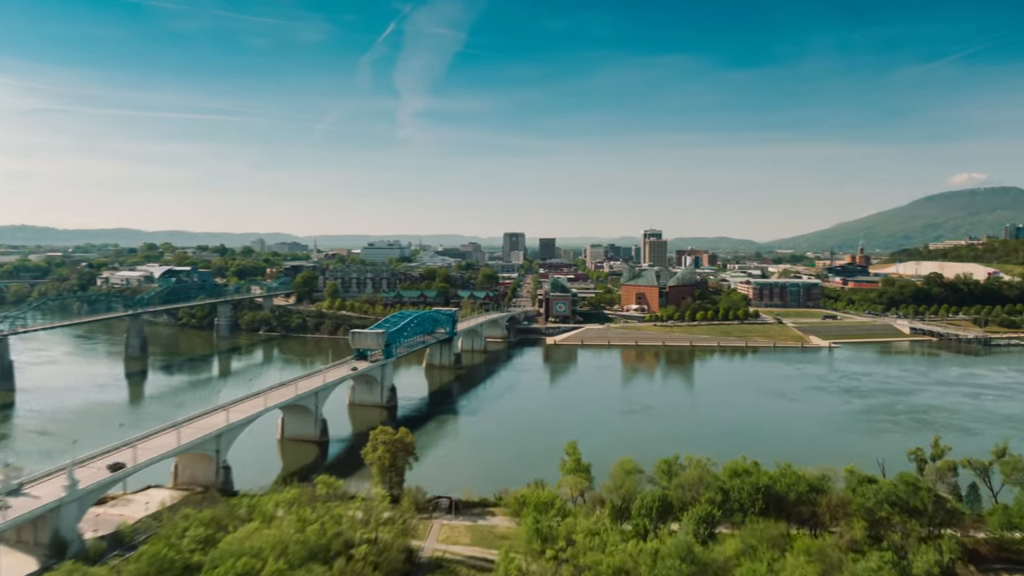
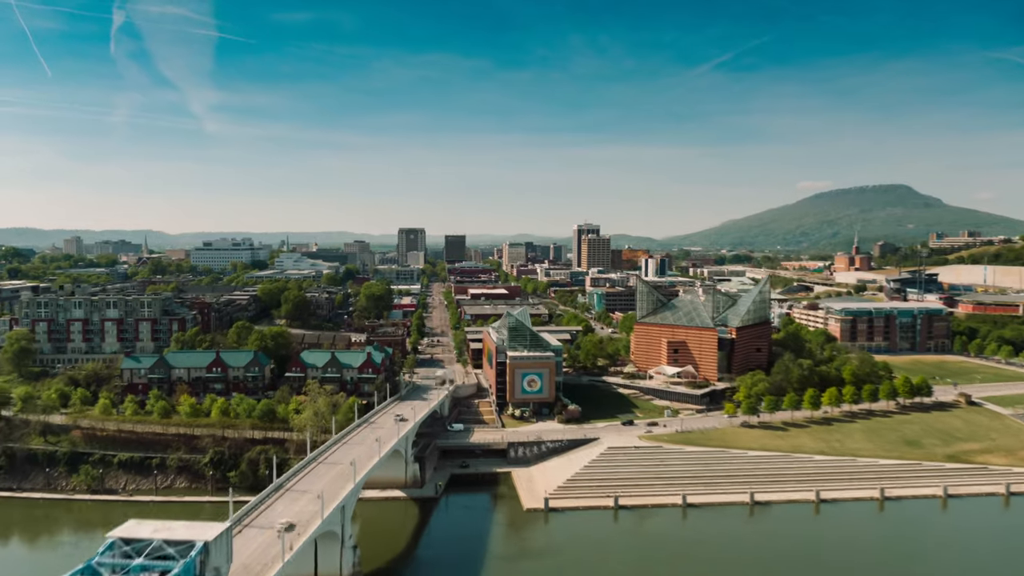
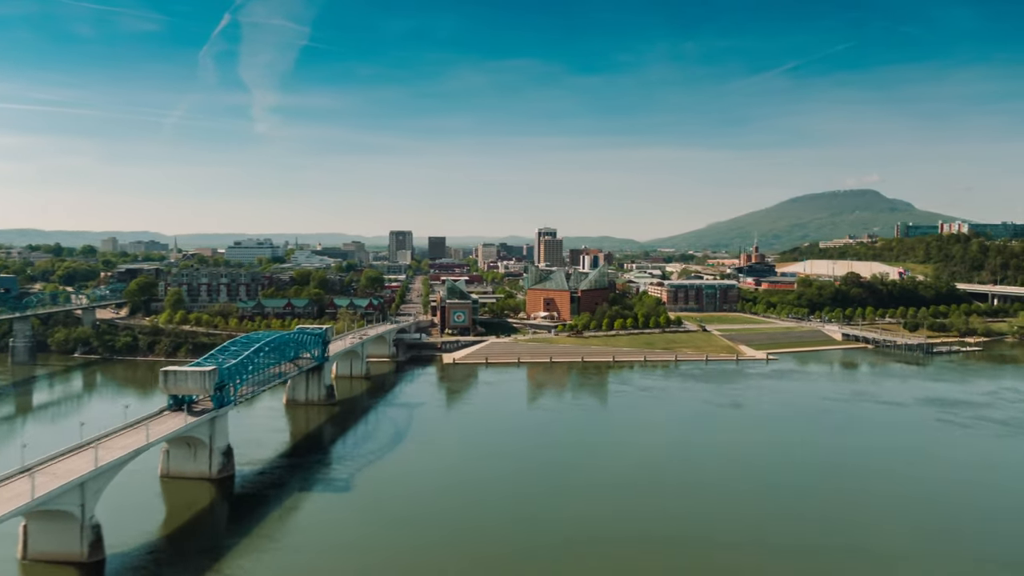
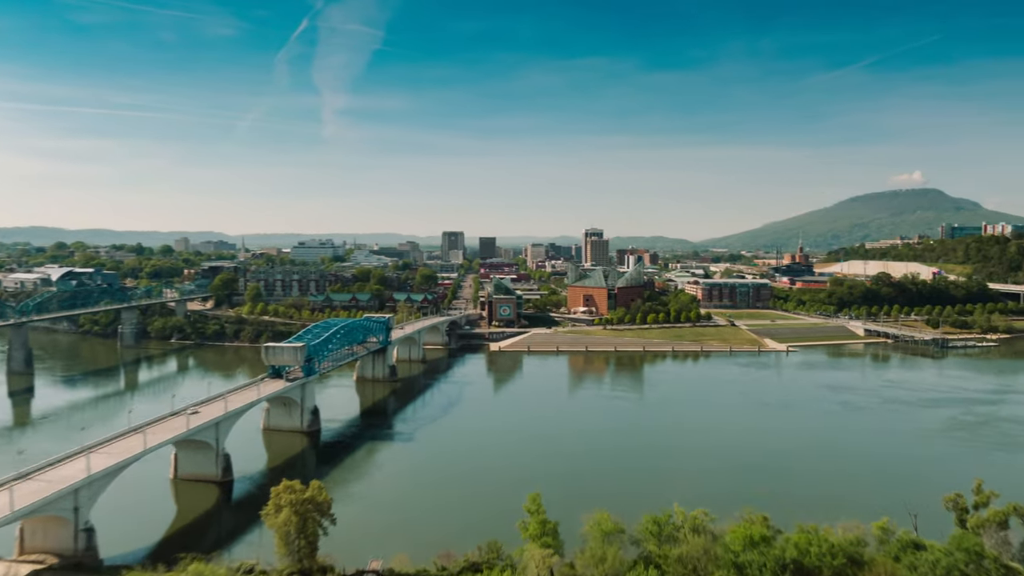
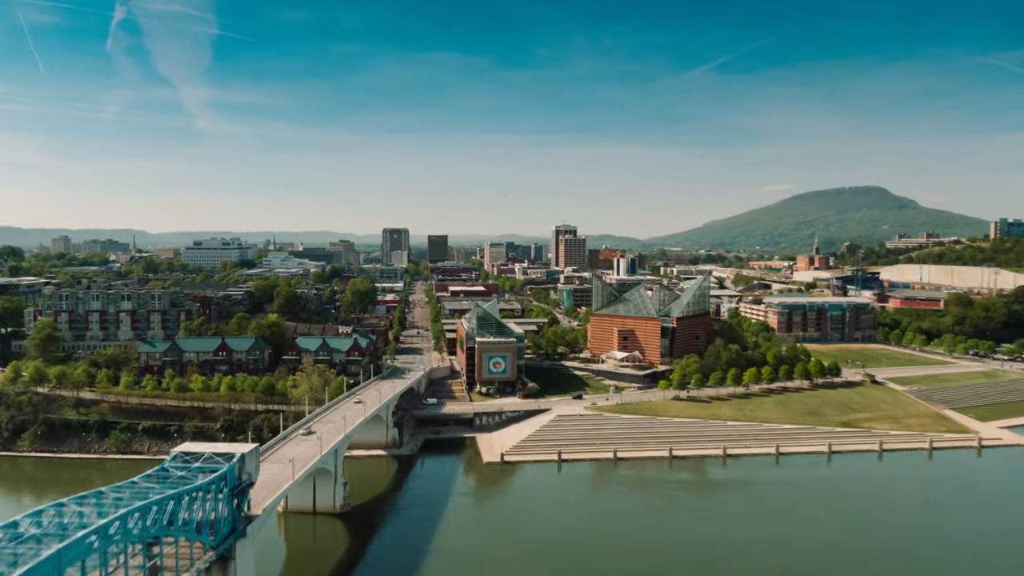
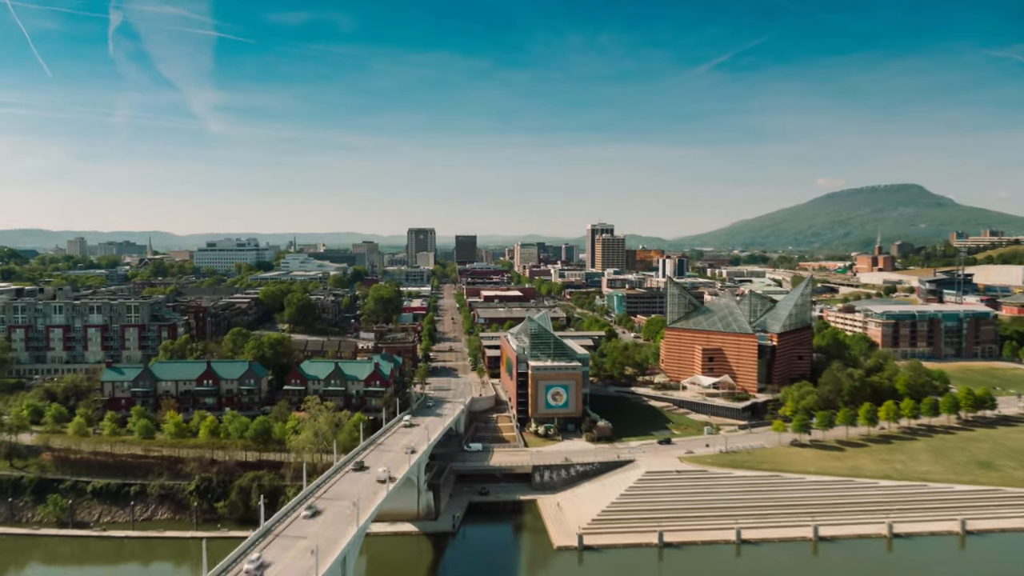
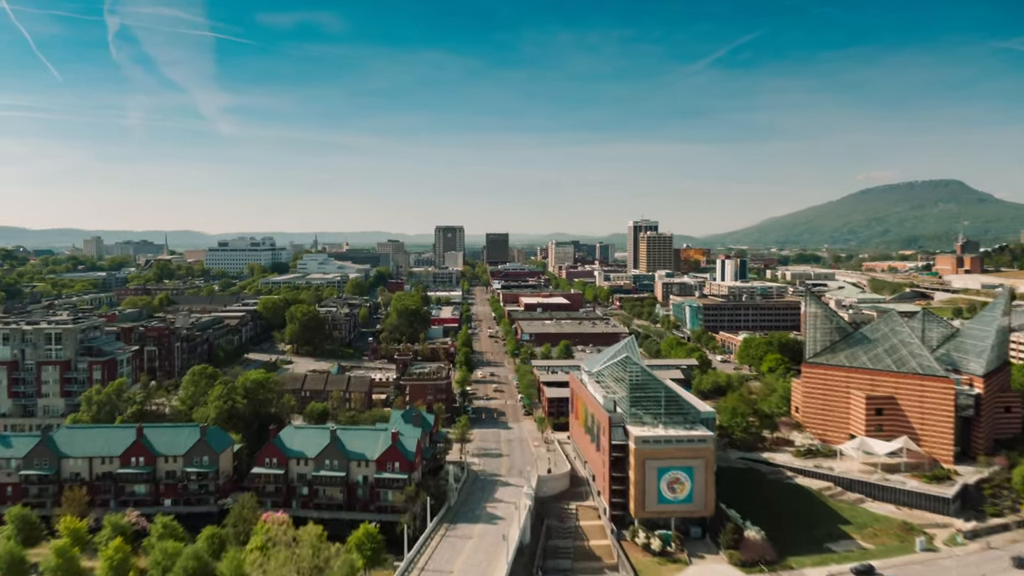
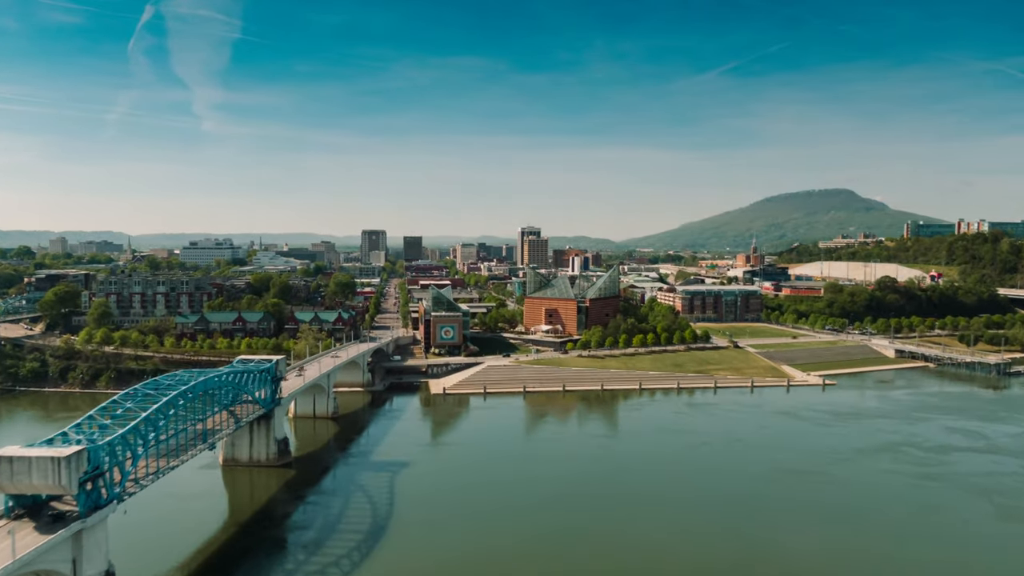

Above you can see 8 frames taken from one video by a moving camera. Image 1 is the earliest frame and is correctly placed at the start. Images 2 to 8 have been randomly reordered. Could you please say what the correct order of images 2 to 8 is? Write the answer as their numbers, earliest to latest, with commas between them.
4, 3, 8, 5, 2, 6, 7
